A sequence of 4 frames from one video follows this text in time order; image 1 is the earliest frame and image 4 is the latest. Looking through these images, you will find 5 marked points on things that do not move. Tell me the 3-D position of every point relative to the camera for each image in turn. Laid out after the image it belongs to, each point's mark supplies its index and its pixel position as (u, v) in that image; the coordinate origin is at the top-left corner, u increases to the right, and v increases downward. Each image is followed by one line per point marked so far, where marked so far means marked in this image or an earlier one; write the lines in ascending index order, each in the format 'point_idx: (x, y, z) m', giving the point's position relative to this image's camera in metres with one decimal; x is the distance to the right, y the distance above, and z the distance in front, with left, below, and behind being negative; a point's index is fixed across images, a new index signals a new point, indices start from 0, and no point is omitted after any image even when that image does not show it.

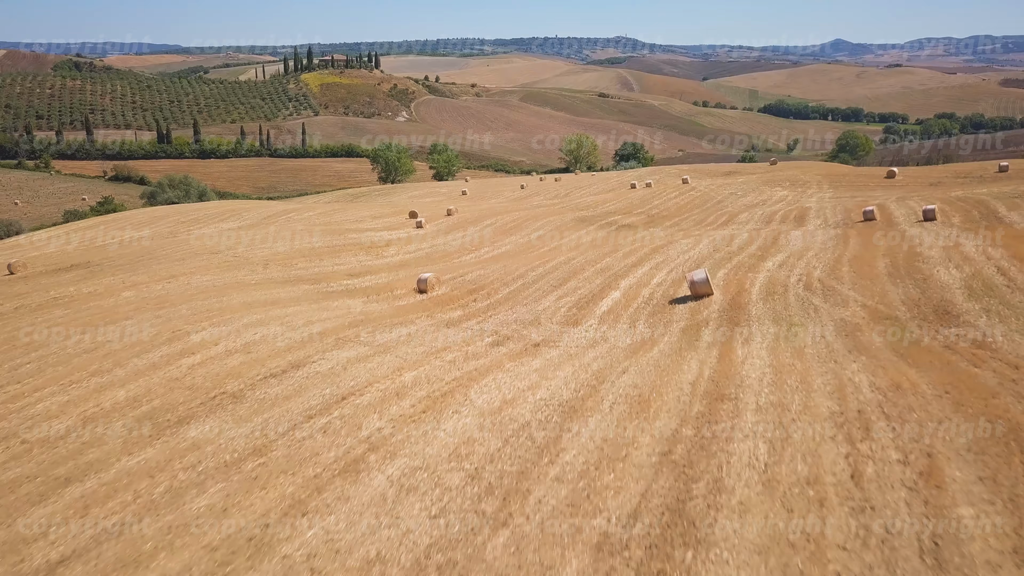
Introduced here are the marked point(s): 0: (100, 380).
0: (-11.1, -2.5, +12.9) m
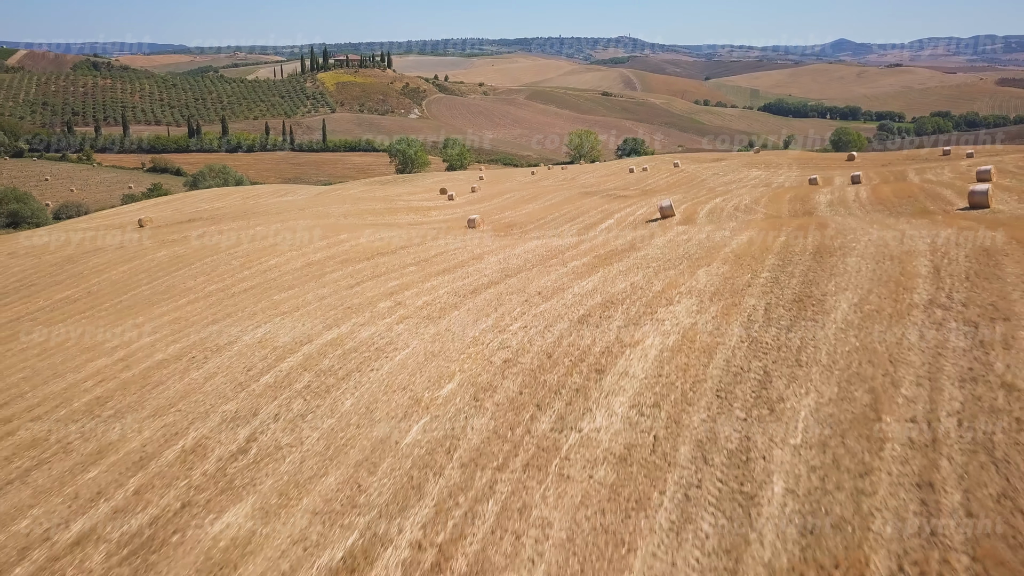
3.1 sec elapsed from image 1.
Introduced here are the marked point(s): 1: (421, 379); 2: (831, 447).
0: (-9.6, +1.5, +21.2) m
1: (-1.8, -1.8, +9.0) m
2: (+4.1, -2.0, +6.0) m
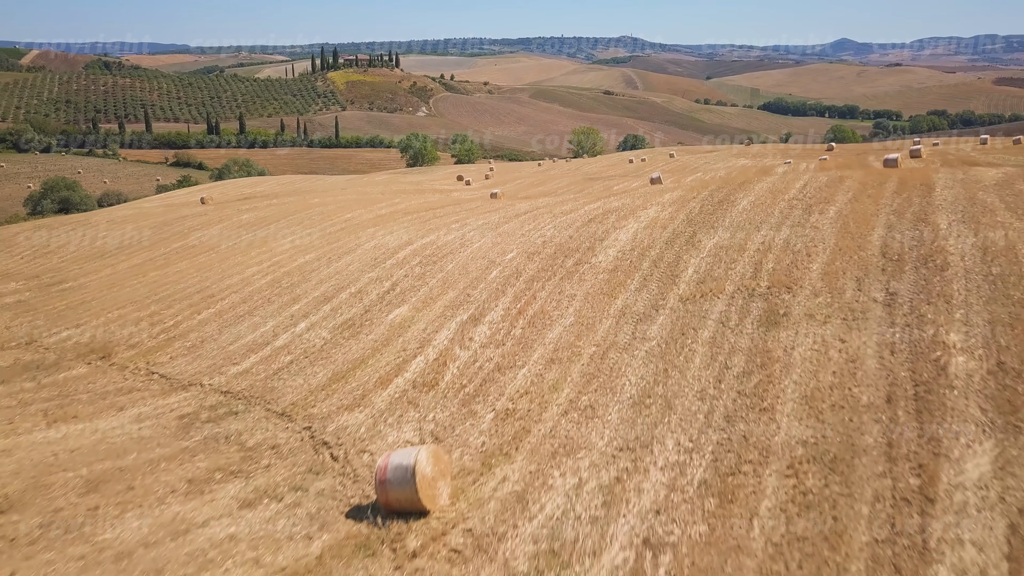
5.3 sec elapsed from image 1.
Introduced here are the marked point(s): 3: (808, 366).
0: (-8.4, +4.4, +27.0) m
1: (-0.6, +1.1, +14.8) m
2: (+5.2, +0.8, +11.8) m
3: (+5.2, -1.4, +8.2) m
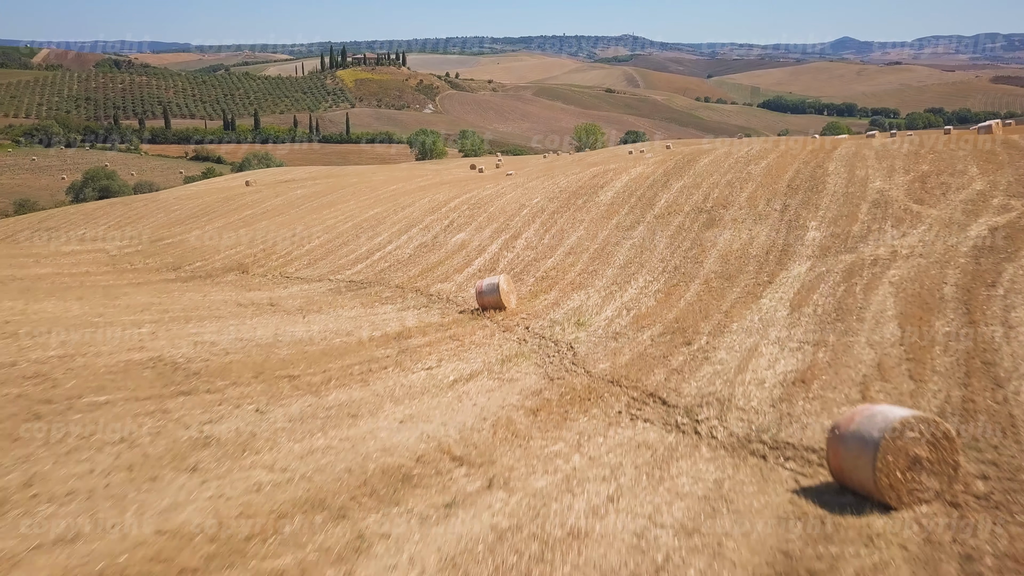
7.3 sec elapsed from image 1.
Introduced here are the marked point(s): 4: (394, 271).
0: (-7.3, +7.2, +32.4) m
1: (+0.5, +3.8, +20.2) m
2: (+6.3, +3.6, +17.2) m
3: (+6.3, +1.3, +13.7) m
4: (-4.2, +0.6, +16.8) m
